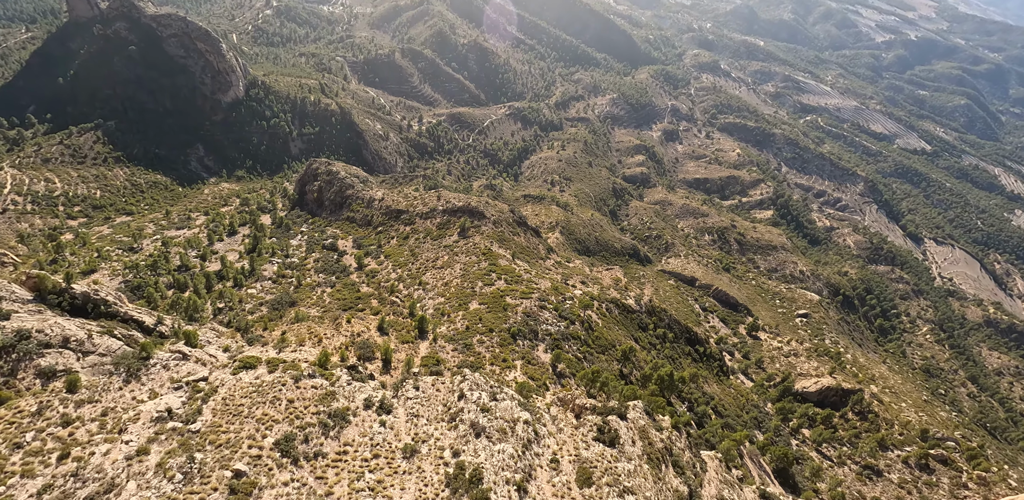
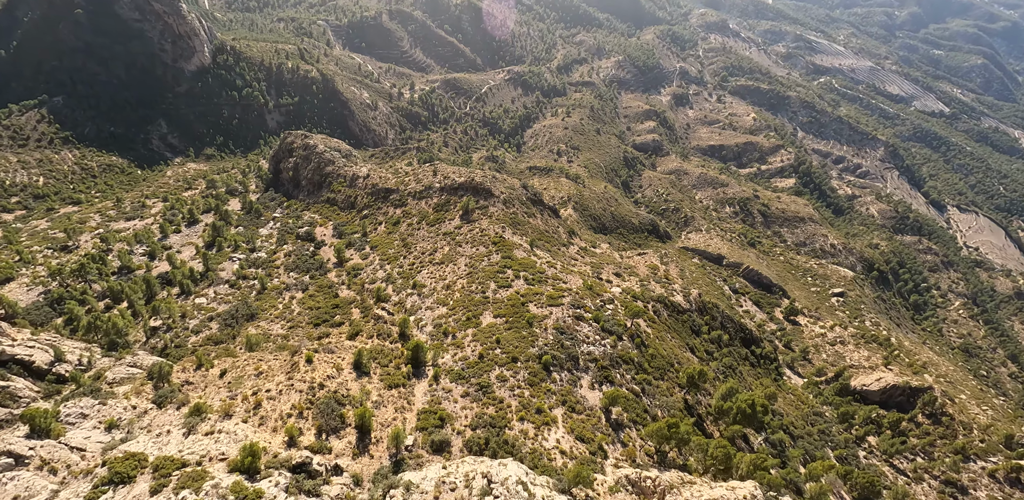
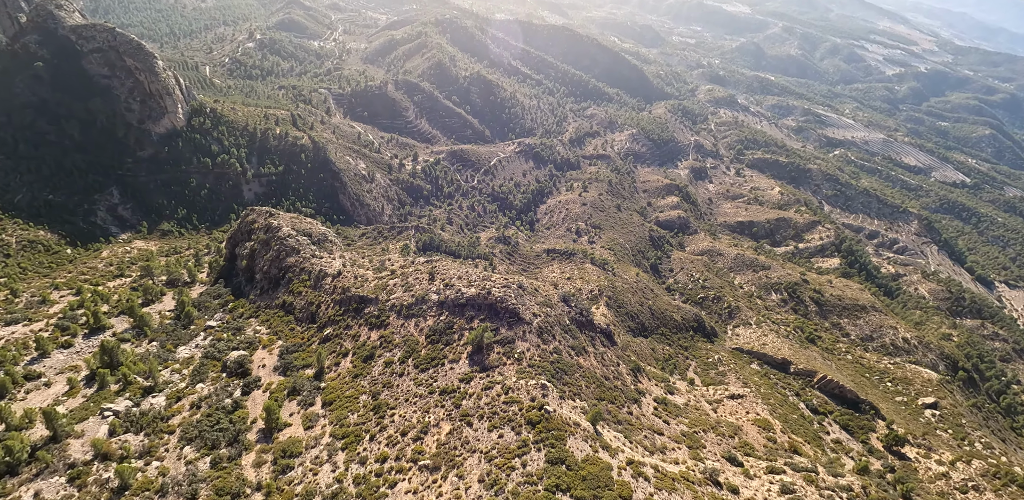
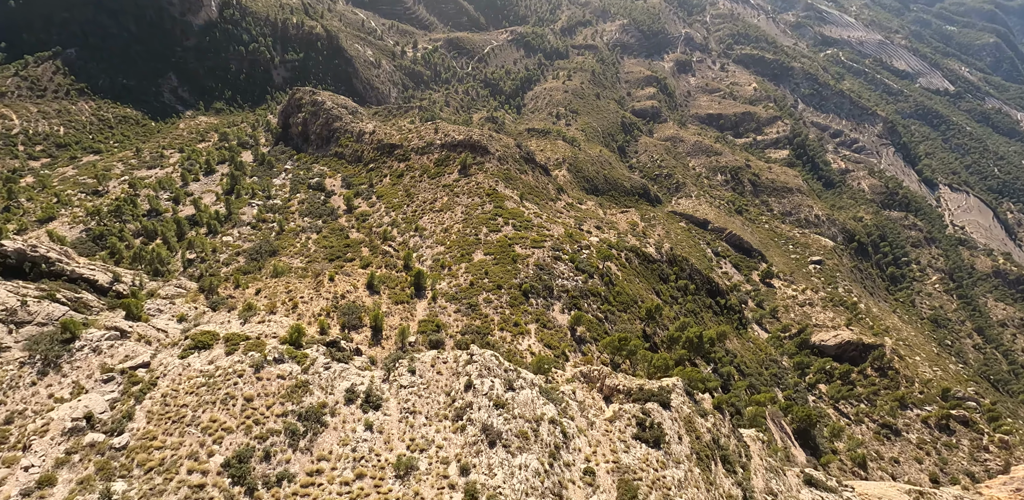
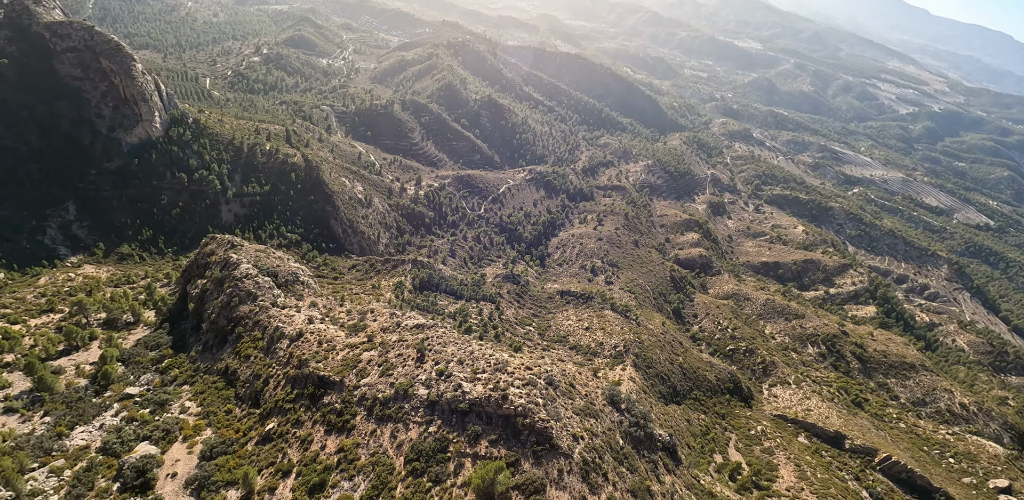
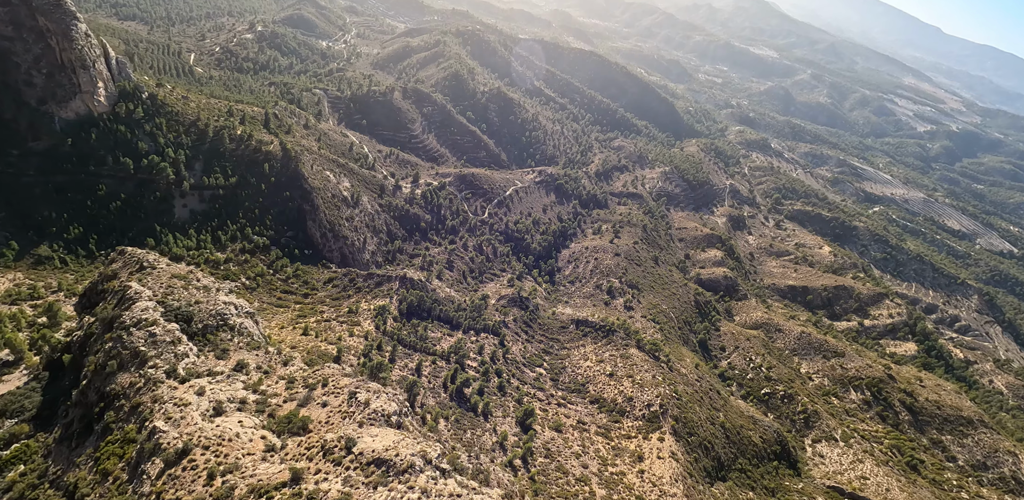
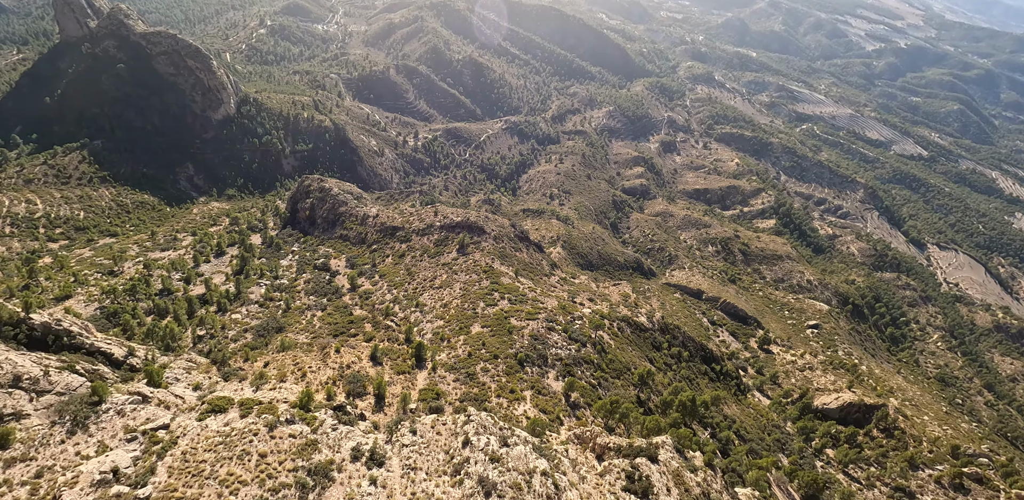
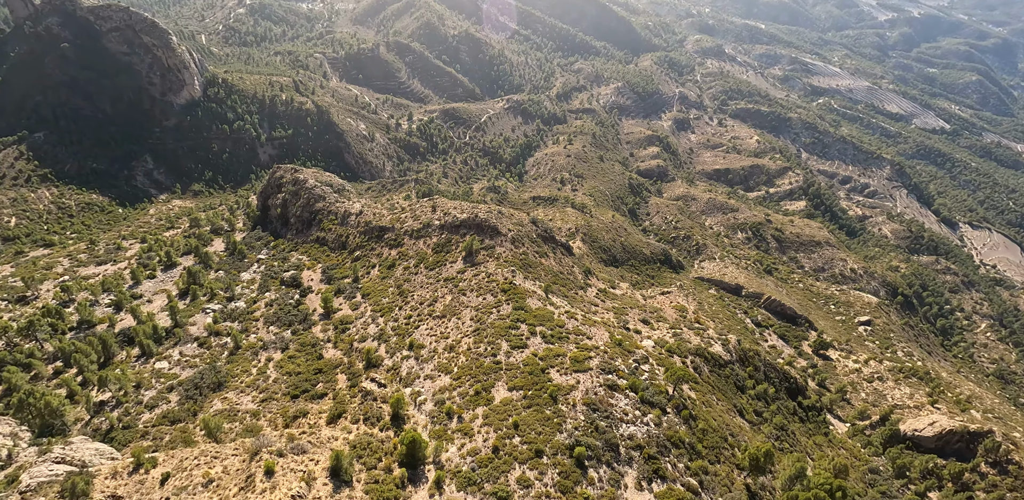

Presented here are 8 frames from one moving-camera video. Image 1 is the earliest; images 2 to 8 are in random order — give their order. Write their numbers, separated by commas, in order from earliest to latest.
7, 4, 2, 8, 3, 5, 6
